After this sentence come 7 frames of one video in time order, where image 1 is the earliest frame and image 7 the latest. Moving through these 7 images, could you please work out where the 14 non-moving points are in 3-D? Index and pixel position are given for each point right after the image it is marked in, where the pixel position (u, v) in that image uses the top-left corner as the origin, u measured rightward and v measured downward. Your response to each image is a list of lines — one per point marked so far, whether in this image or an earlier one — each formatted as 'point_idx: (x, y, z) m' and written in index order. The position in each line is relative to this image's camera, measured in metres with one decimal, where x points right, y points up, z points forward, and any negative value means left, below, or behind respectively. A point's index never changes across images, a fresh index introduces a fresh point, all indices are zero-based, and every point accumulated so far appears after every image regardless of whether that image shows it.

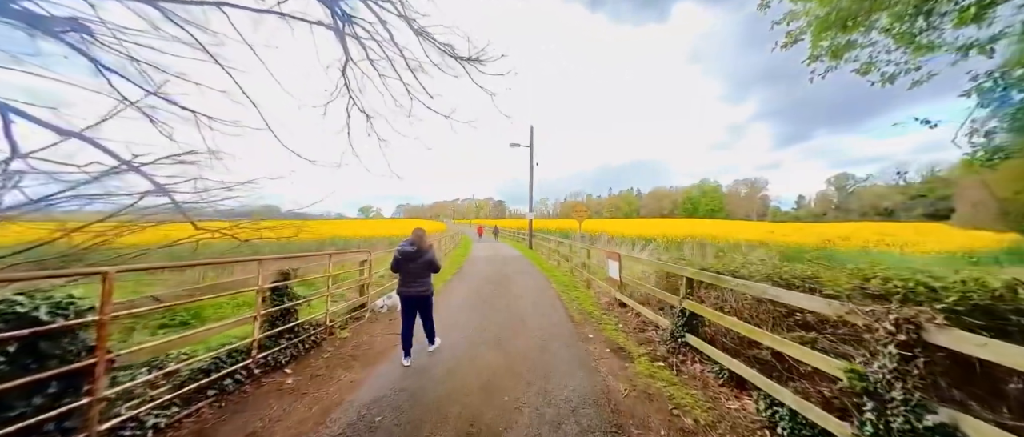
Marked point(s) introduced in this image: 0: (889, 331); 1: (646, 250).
0: (+2.0, -0.6, +1.7) m
1: (+5.0, -1.2, +11.8) m
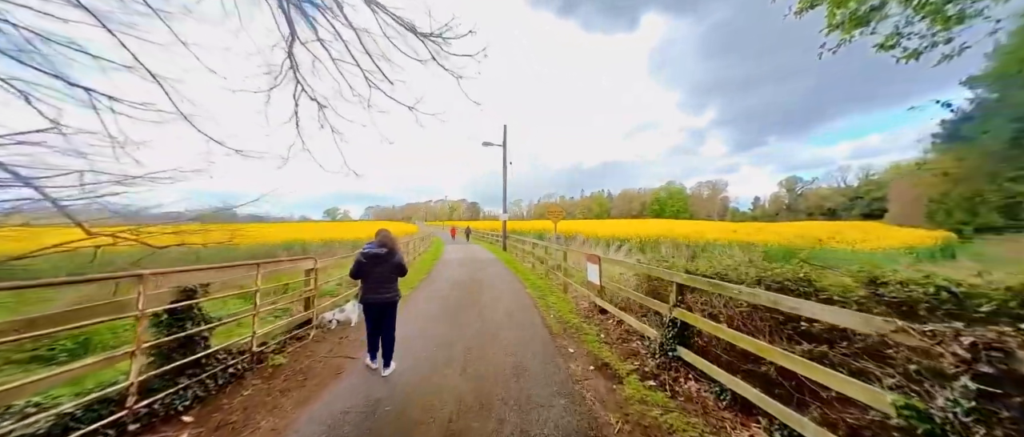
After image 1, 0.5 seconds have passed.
0: (+1.8, -0.6, +1.3) m
1: (+4.0, -1.2, +11.6) m
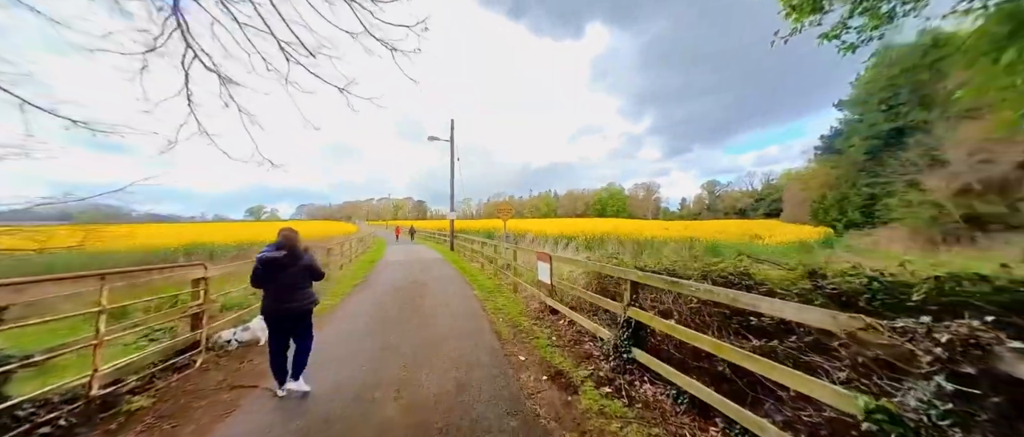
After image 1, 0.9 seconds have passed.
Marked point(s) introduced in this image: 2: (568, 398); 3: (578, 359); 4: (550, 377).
0: (+1.6, -0.5, +1.2) m
1: (+2.1, -1.1, +11.8) m
2: (+0.5, -1.4, +2.5) m
3: (+0.7, -1.5, +3.4) m
4: (+0.4, -1.5, +2.9) m
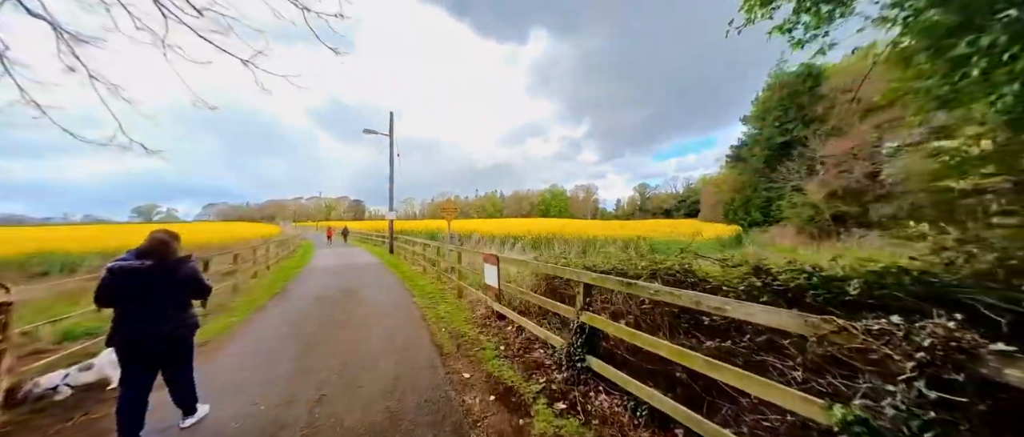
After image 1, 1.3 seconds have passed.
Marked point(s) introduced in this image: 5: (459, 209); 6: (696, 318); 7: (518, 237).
0: (+1.4, -0.5, +1.1) m
1: (+0.1, -1.1, +11.6) m
2: (+0.1, -1.4, +2.2) m
3: (+0.2, -1.5, +3.1) m
4: (-0.1, -1.4, +2.6) m
5: (-1.7, +0.3, +10.6) m
6: (+1.6, -0.8, +2.7) m
7: (+0.3, -0.9, +14.5) m
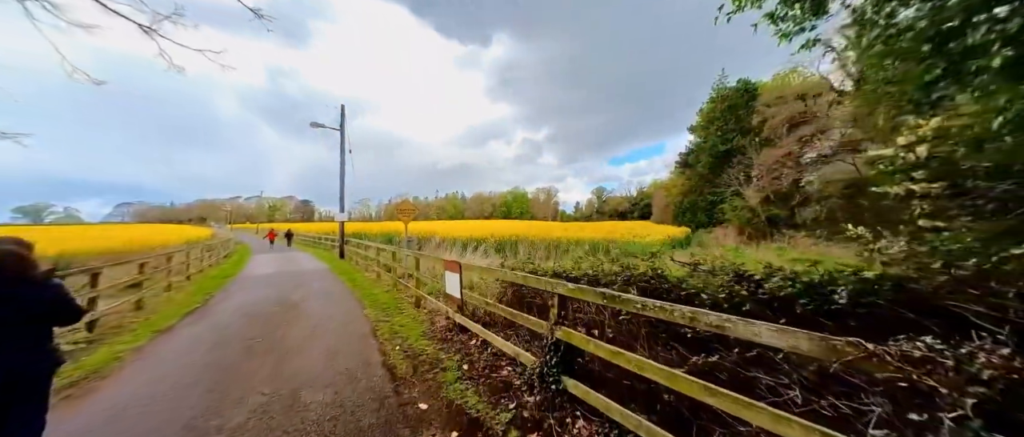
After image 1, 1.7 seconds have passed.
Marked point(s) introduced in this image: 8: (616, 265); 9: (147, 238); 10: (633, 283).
0: (+1.4, -0.5, +0.9) m
1: (-1.3, -1.2, +11.2) m
2: (-0.1, -1.5, +1.9) m
3: (-0.1, -1.5, +2.7) m
4: (-0.3, -1.5, +2.2) m
5: (-2.9, +0.3, +9.9) m
6: (+1.3, -0.9, +2.5) m
7: (-1.4, -1.0, +14.1) m
8: (+1.3, -0.6, +3.9) m
9: (-20.7, -1.1, +17.8) m
10: (+1.2, -0.7, +3.3) m
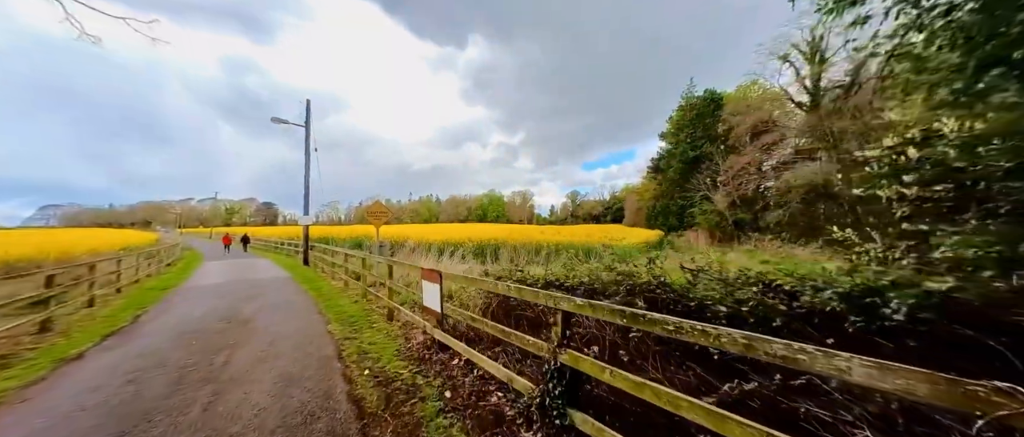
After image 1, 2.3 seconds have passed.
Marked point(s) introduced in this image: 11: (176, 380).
0: (+1.5, -0.5, +0.6) m
1: (-2.0, -1.3, +10.6) m
2: (-0.1, -1.5, +1.4) m
3: (-0.2, -1.5, +2.3) m
4: (-0.3, -1.5, +1.7) m
5: (-3.5, +0.2, +9.3) m
6: (+1.3, -0.9, +2.2) m
7: (-2.4, -1.1, +13.5) m
8: (+1.1, -0.6, +3.6) m
9: (-21.9, -1.3, +15.7) m
10: (+1.1, -0.7, +3.0) m
11: (-3.3, -1.6, +3.1) m
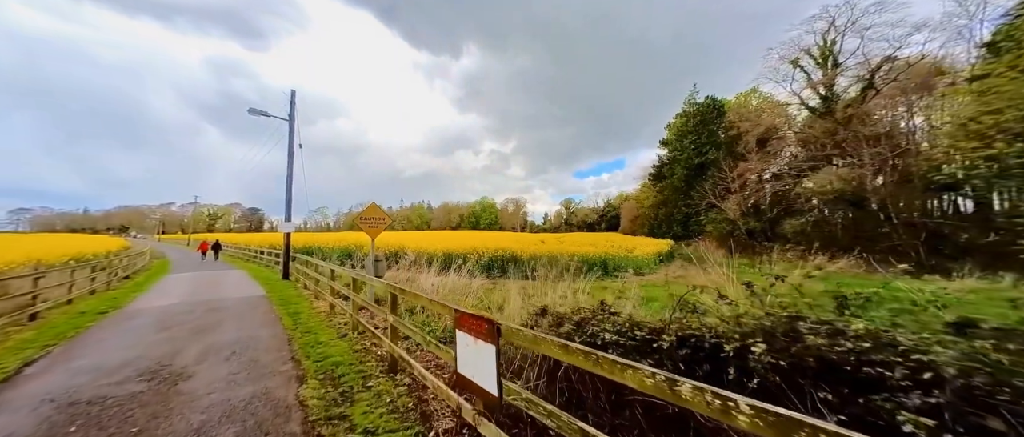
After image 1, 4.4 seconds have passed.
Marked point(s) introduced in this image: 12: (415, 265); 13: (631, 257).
0: (+2.3, -0.5, -0.9) m
1: (-1.4, -1.5, +9.0) m
2: (+0.6, -1.5, -0.1) m
3: (+0.6, -1.6, +0.7) m
4: (+0.4, -1.5, +0.2) m
5: (-3.0, 0.0, +7.6) m
6: (+2.0, -0.9, +0.7) m
7: (-1.9, -1.4, +11.9) m
8: (+1.8, -0.7, +2.1) m
9: (-21.5, -1.5, +13.5) m
10: (+1.9, -0.8, +1.4) m
11: (-2.6, -1.7, +1.5) m
12: (-3.0, -1.4, +9.9) m
13: (+6.3, -2.0, +16.5) m
